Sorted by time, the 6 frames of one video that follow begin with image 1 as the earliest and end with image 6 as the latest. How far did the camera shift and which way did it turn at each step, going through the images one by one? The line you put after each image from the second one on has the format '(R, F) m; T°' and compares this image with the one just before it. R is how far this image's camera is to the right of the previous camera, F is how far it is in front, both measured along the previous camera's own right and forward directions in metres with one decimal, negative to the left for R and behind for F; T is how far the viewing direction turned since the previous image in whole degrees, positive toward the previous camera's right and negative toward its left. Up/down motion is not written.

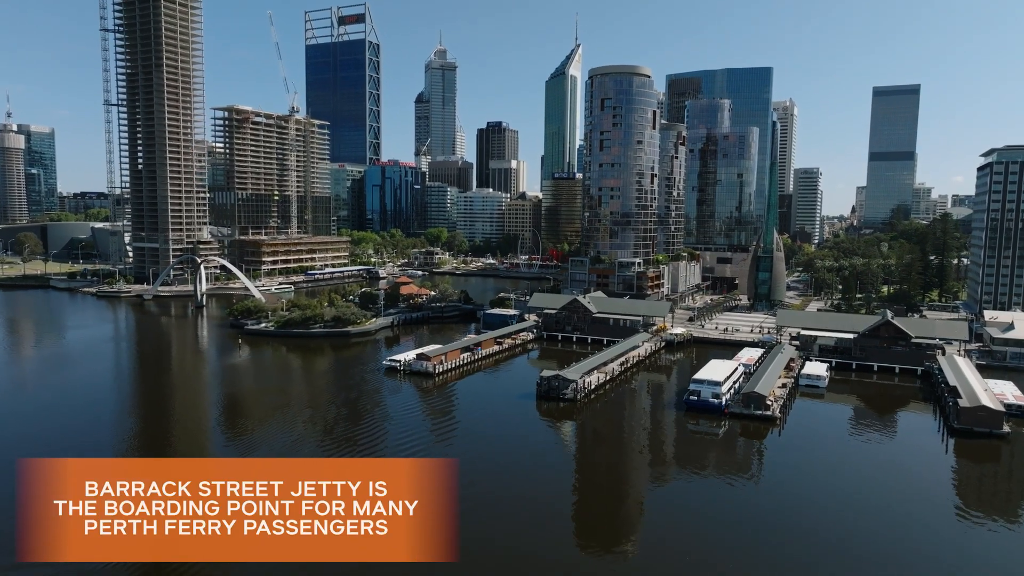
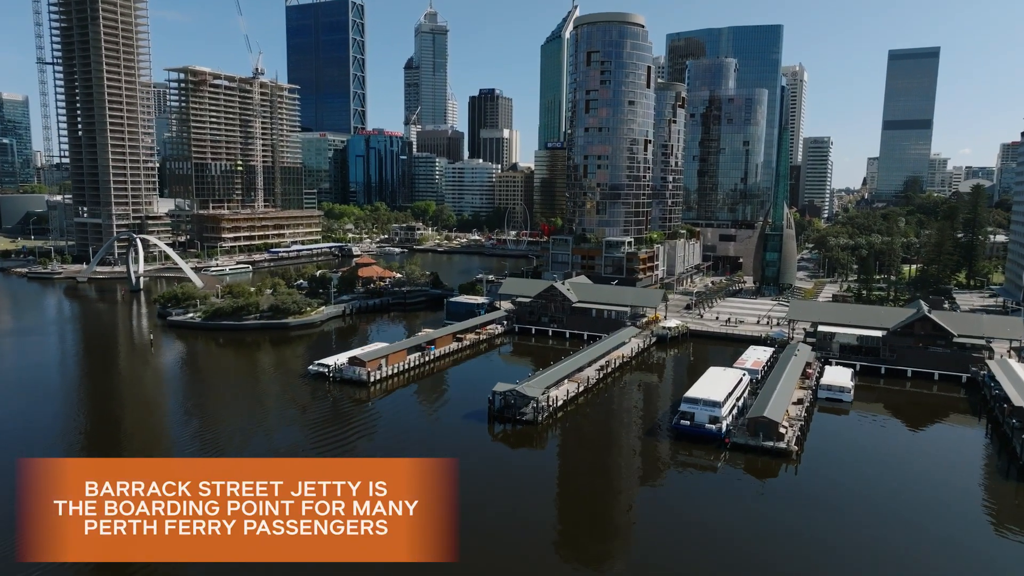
(+3.6, +11.9) m; 0°
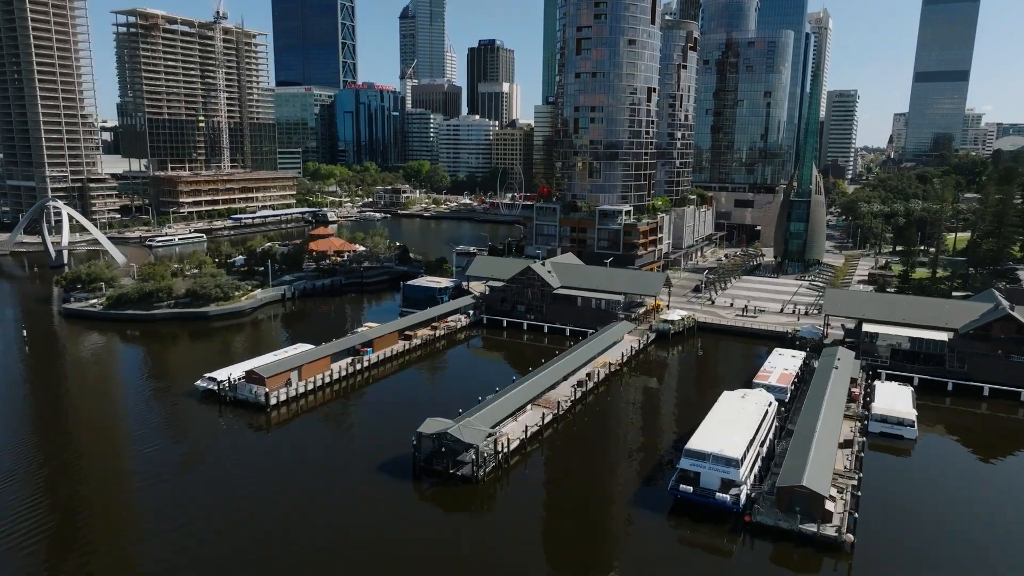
(+3.4, +13.2) m; -1°
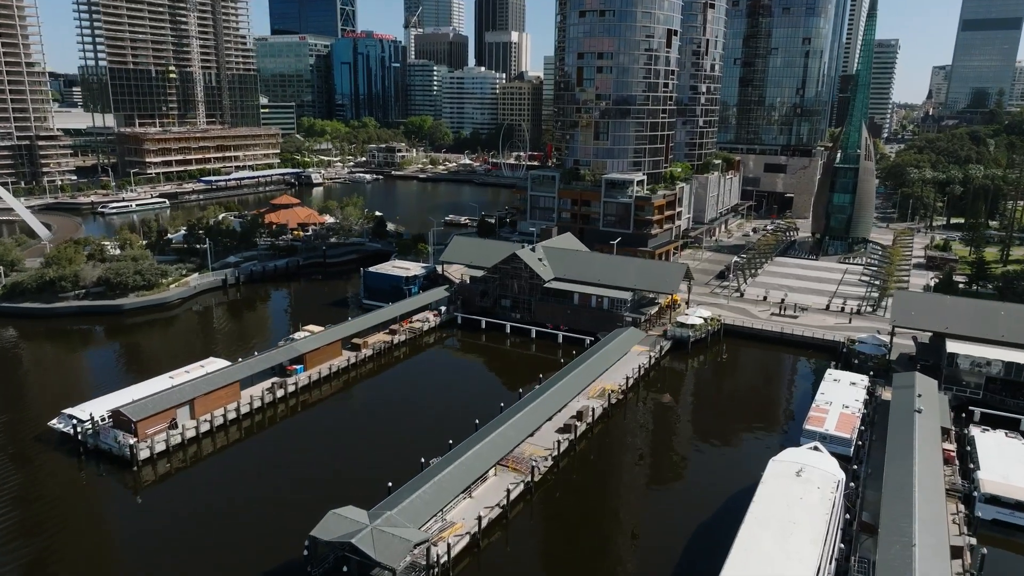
(+2.1, +11.3) m; -1°
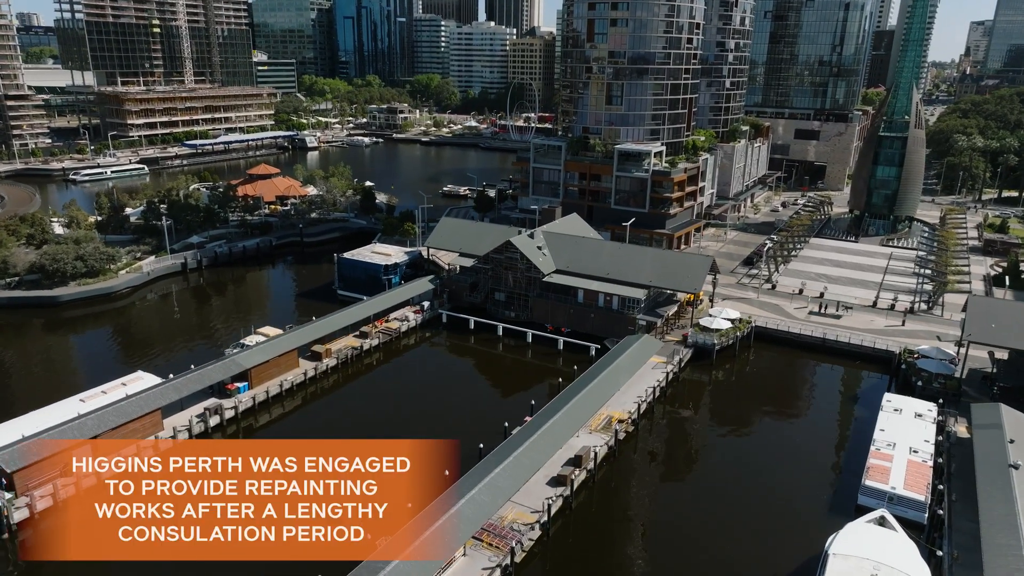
(+1.1, +6.8) m; -1°
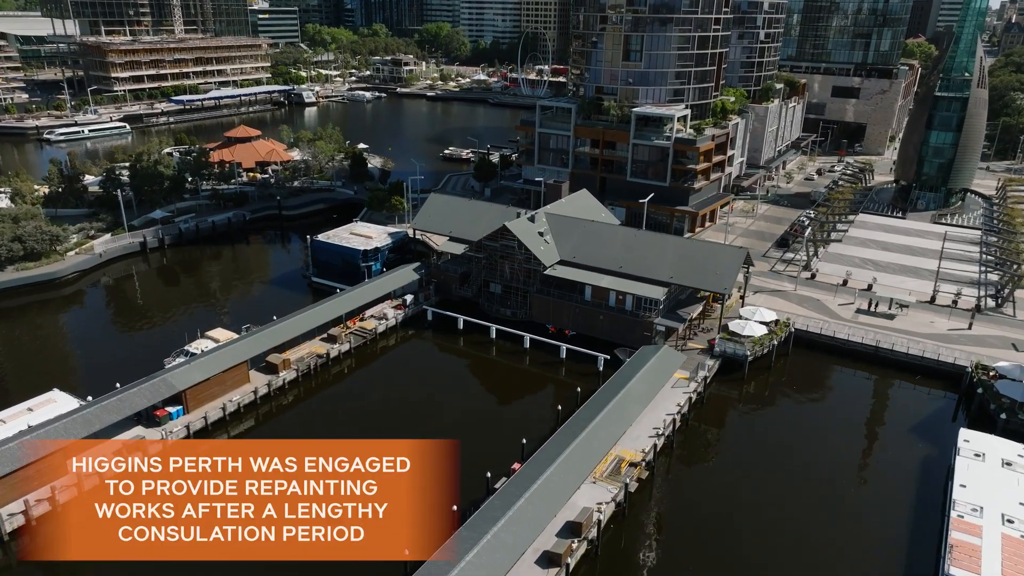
(+0.9, +5.9) m; -1°
